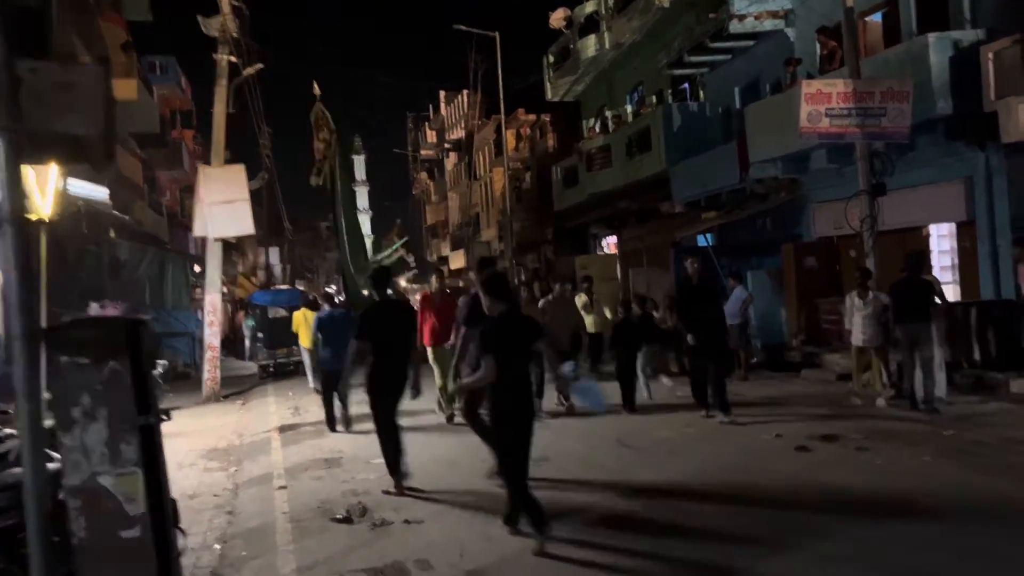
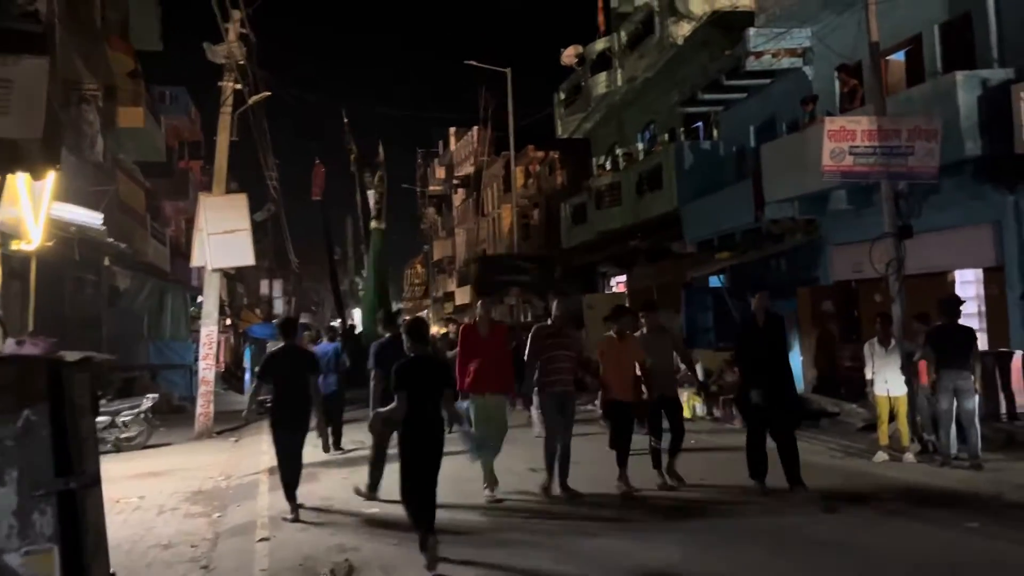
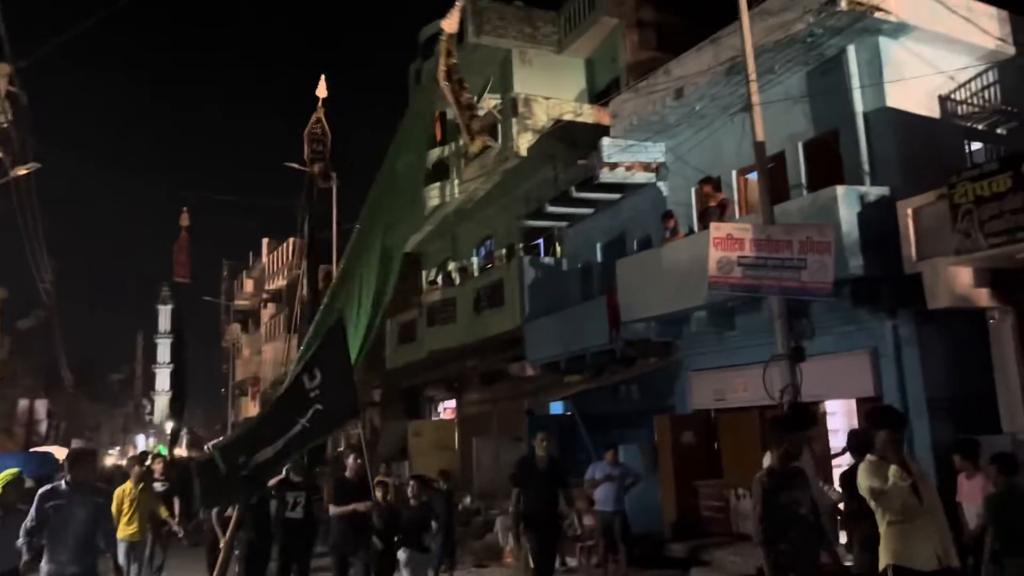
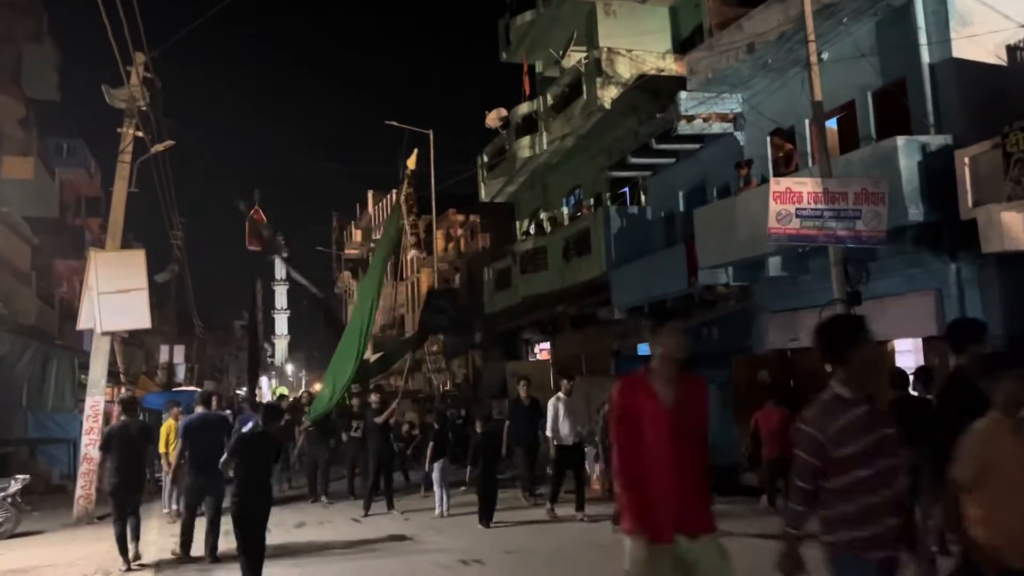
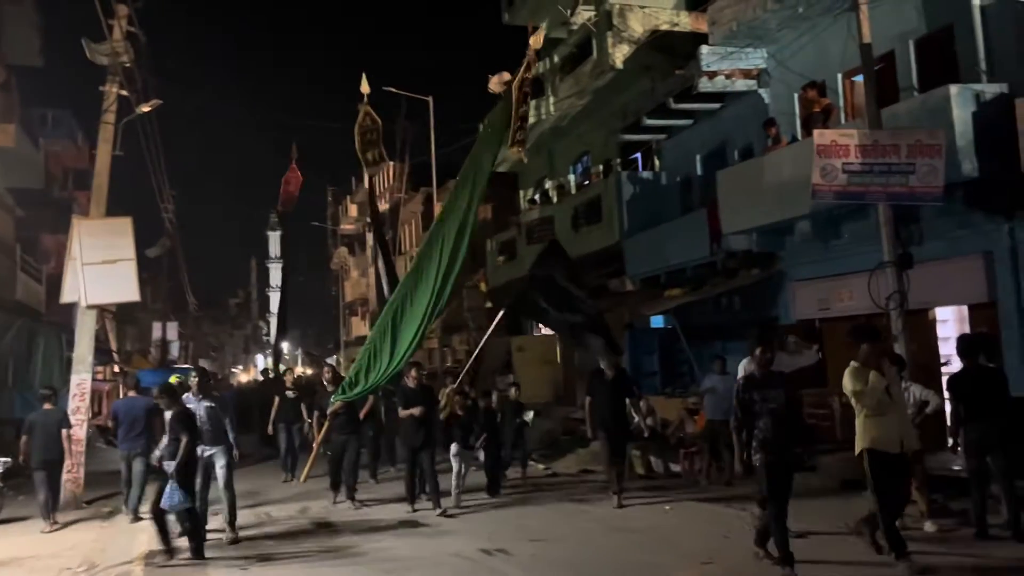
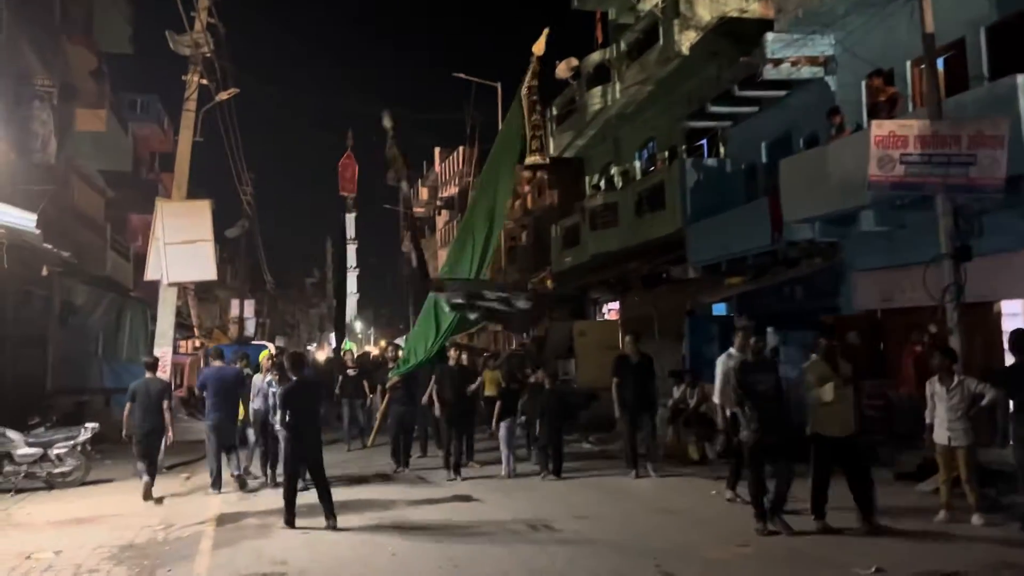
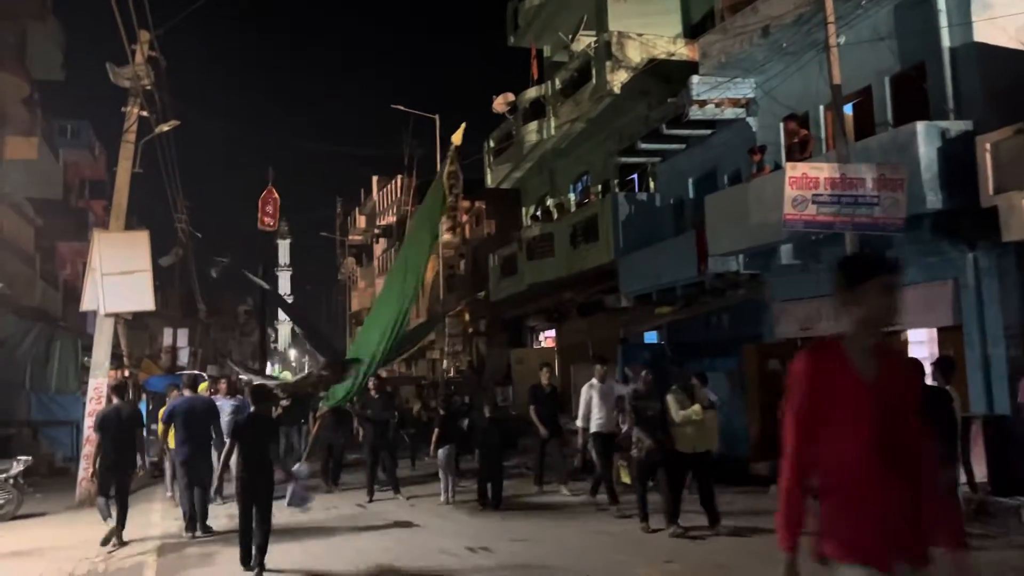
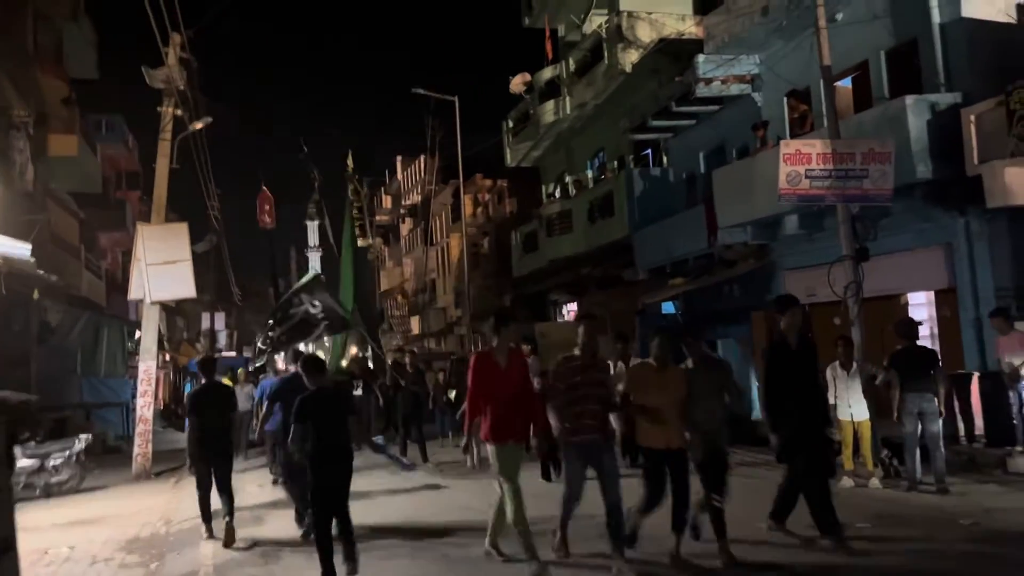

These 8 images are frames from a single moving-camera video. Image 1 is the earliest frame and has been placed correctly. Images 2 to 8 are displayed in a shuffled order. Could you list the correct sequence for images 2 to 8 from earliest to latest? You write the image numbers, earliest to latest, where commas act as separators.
2, 8, 4, 7, 6, 5, 3
